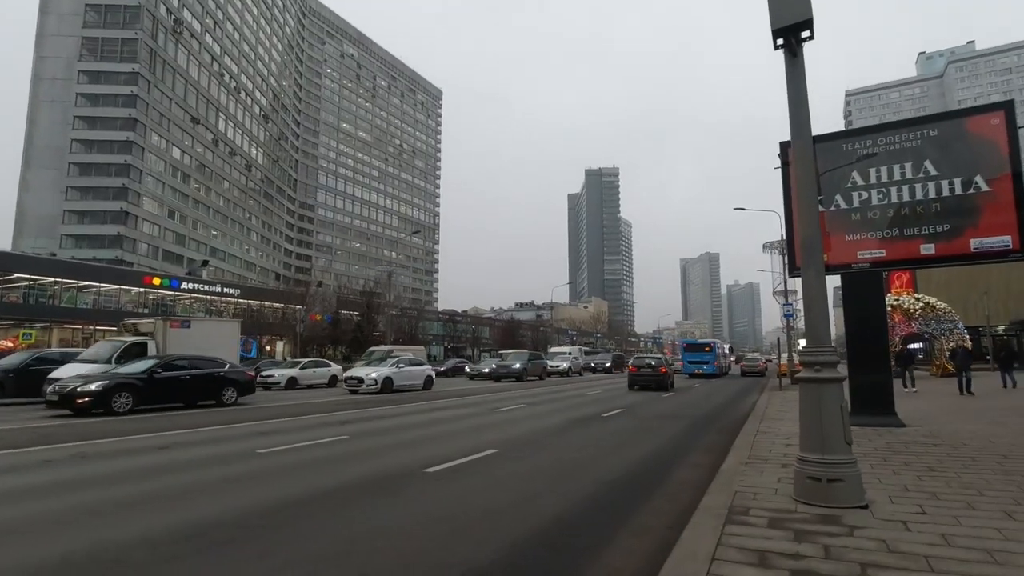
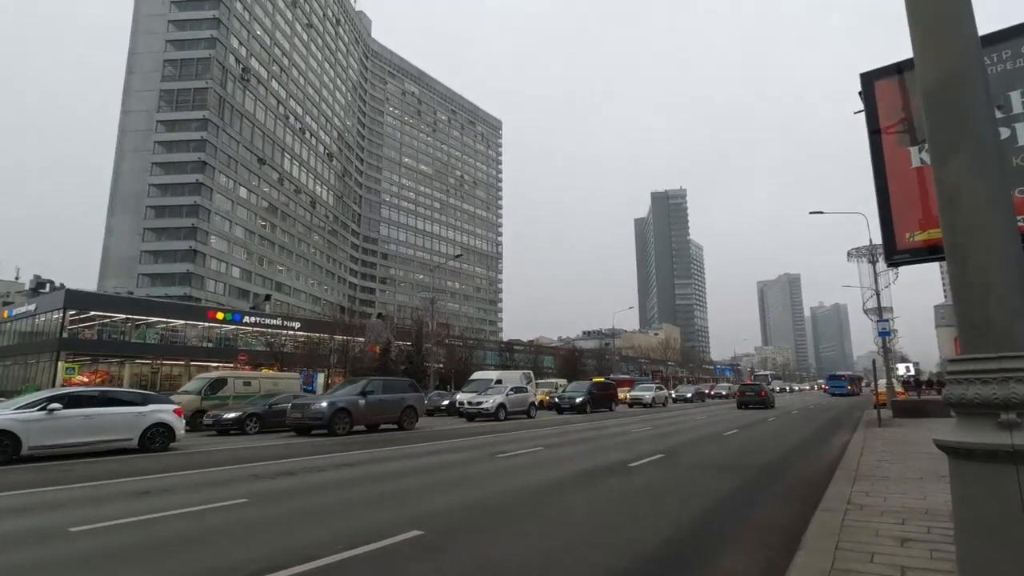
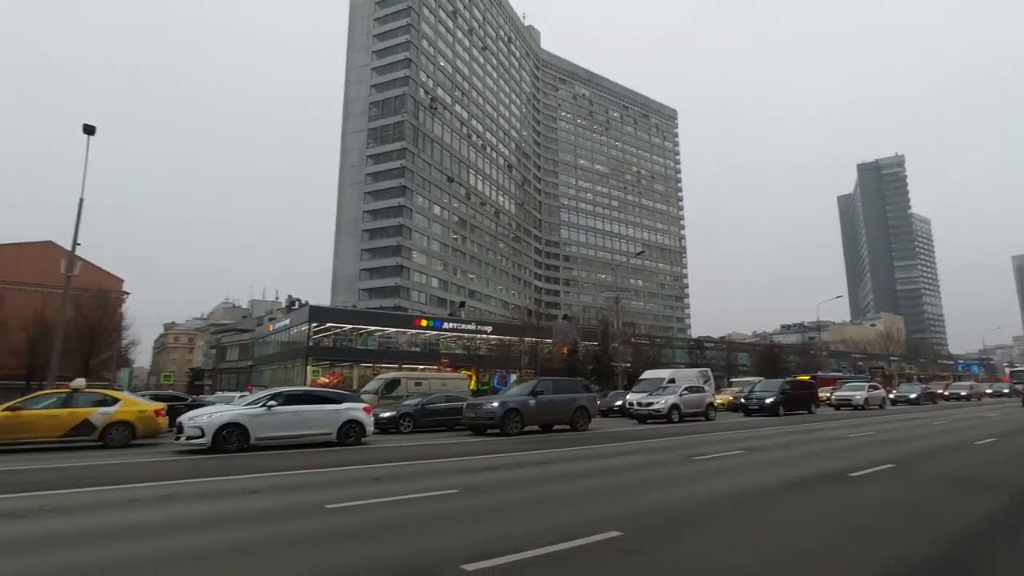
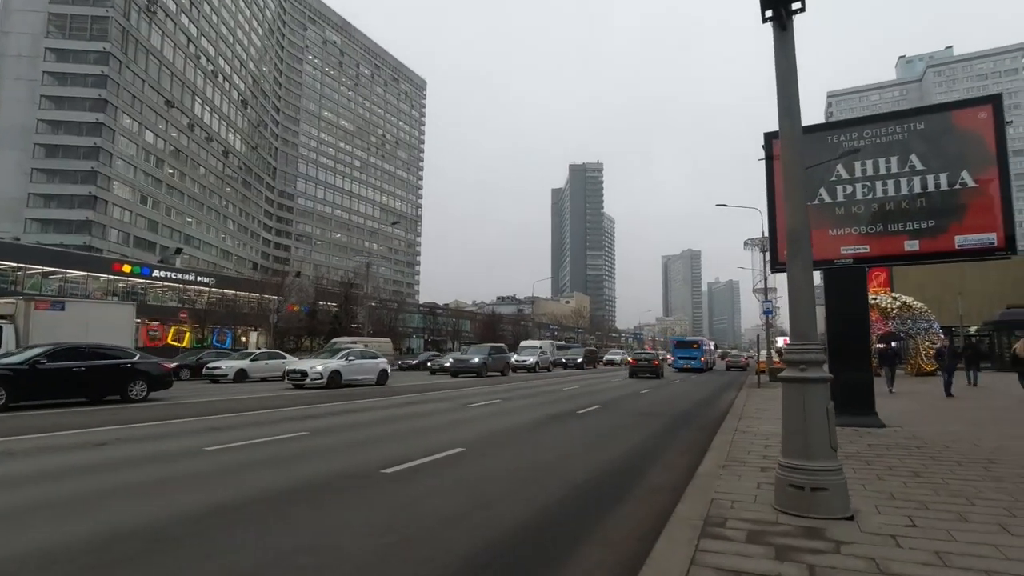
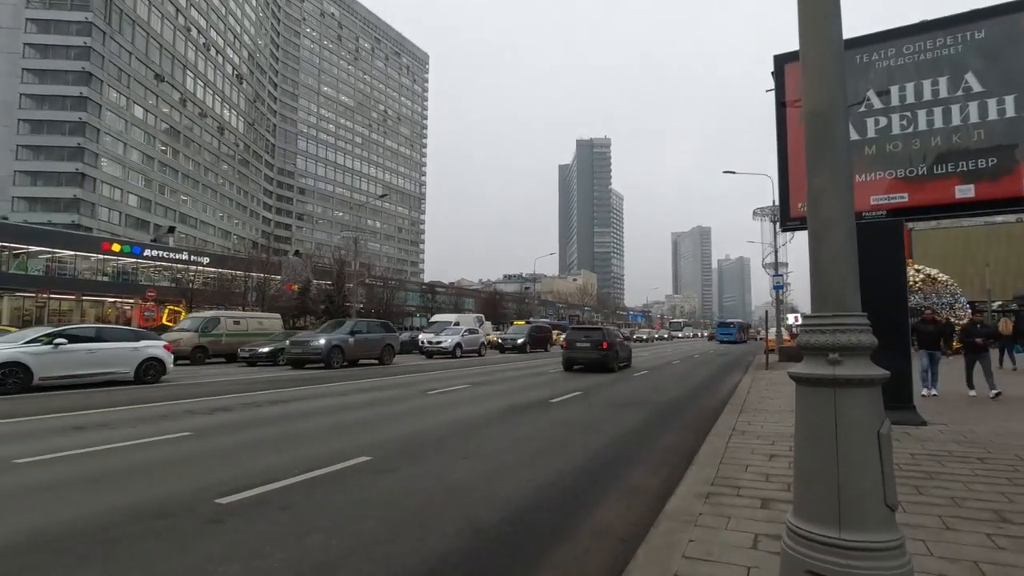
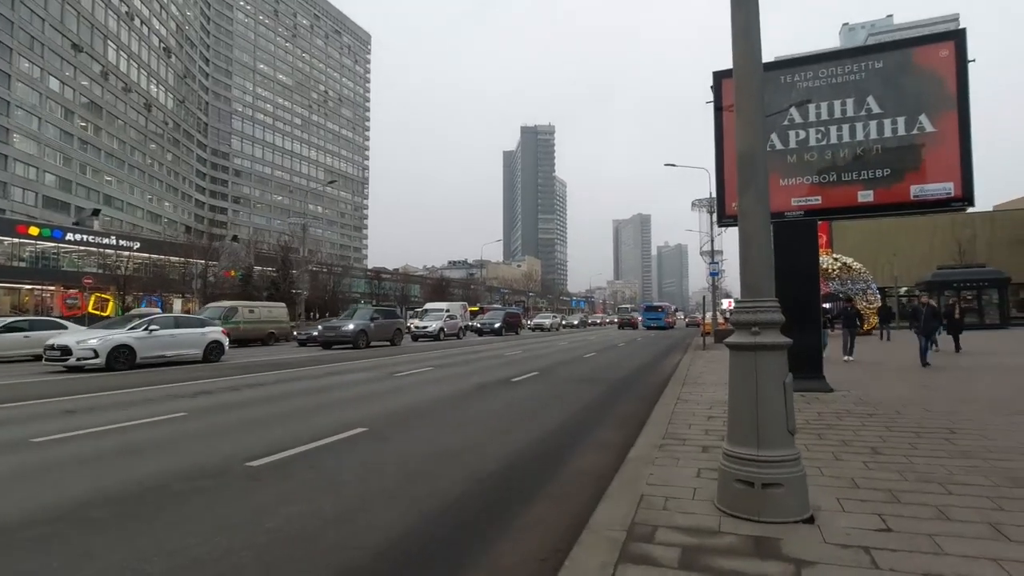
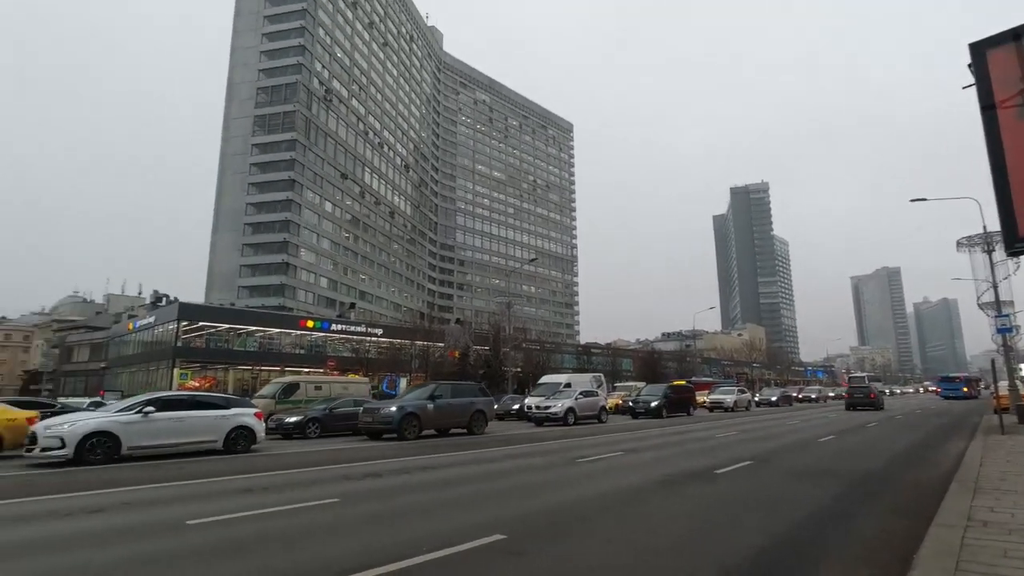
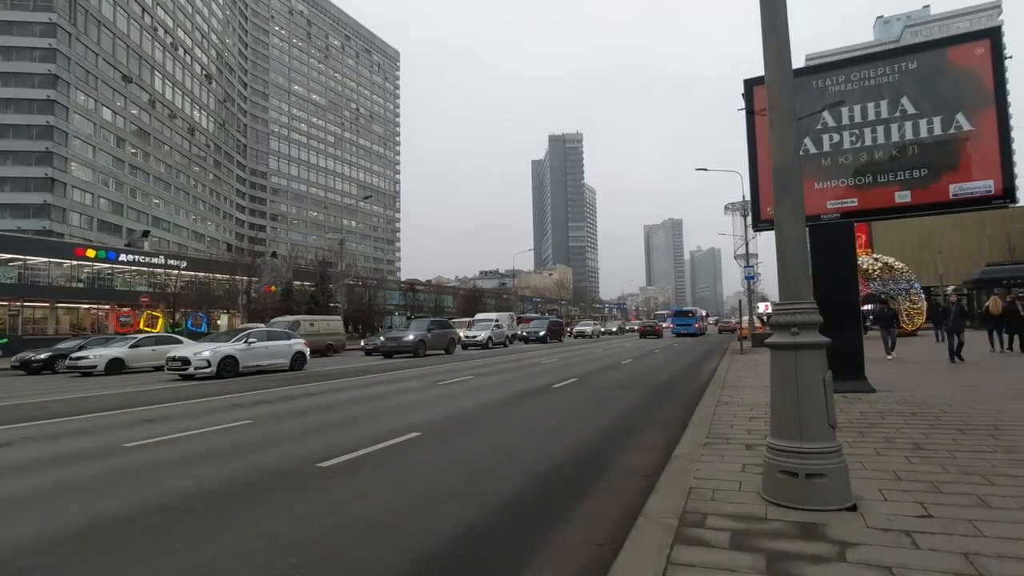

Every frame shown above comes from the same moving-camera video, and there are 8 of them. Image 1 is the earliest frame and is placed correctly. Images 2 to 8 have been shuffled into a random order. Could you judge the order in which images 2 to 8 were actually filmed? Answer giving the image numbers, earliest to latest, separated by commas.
4, 8, 6, 5, 2, 7, 3
